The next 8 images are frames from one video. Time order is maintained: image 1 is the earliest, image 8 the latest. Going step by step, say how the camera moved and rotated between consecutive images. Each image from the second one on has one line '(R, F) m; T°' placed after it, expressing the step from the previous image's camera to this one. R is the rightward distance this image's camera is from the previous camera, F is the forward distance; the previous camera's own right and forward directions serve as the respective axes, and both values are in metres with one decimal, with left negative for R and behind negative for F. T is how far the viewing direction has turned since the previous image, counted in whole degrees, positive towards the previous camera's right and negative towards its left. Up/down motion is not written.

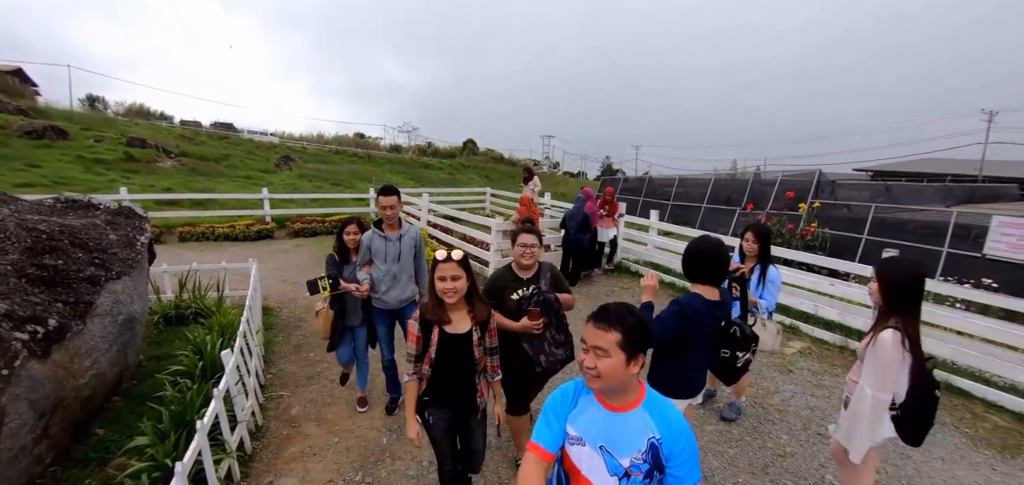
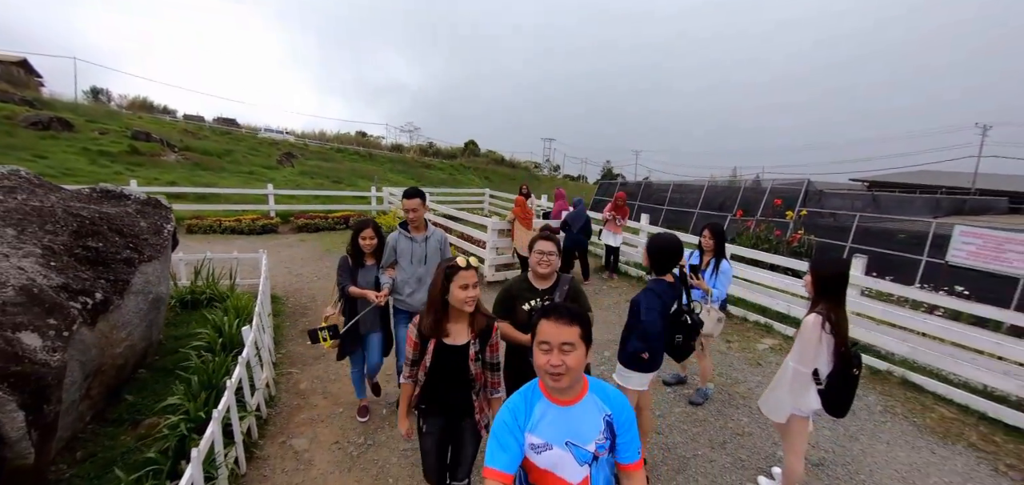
(+0.1, -0.3) m; 0°
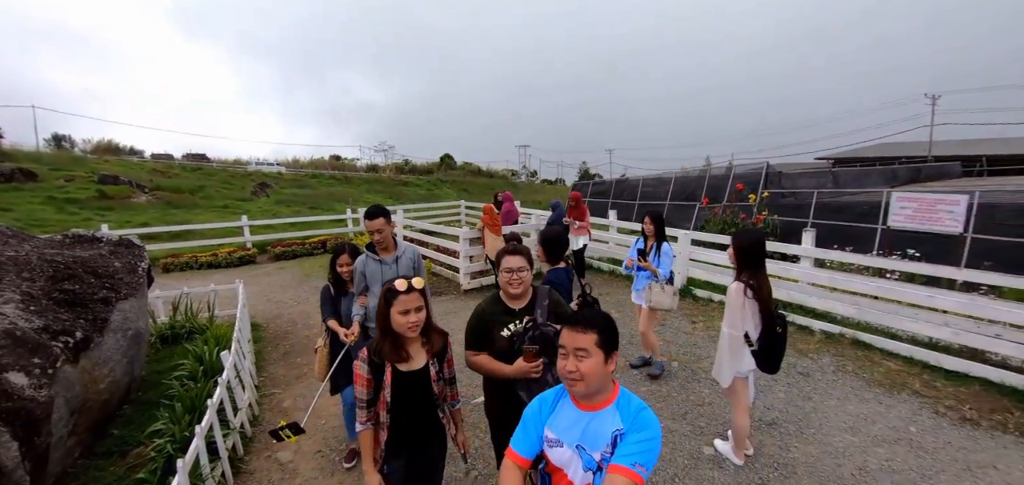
(+0.3, -0.2) m; +2°
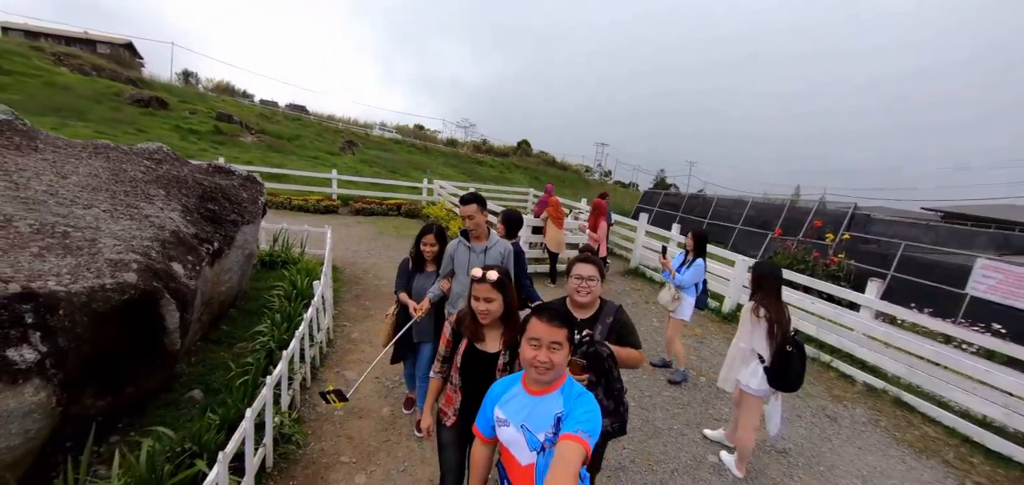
(0.0, -0.4) m; -7°
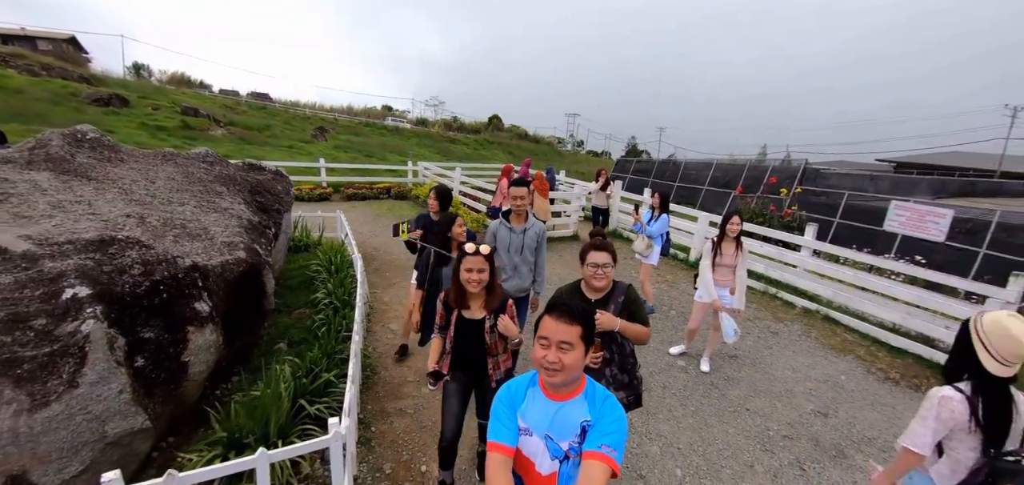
(-0.3, -0.9) m; +3°
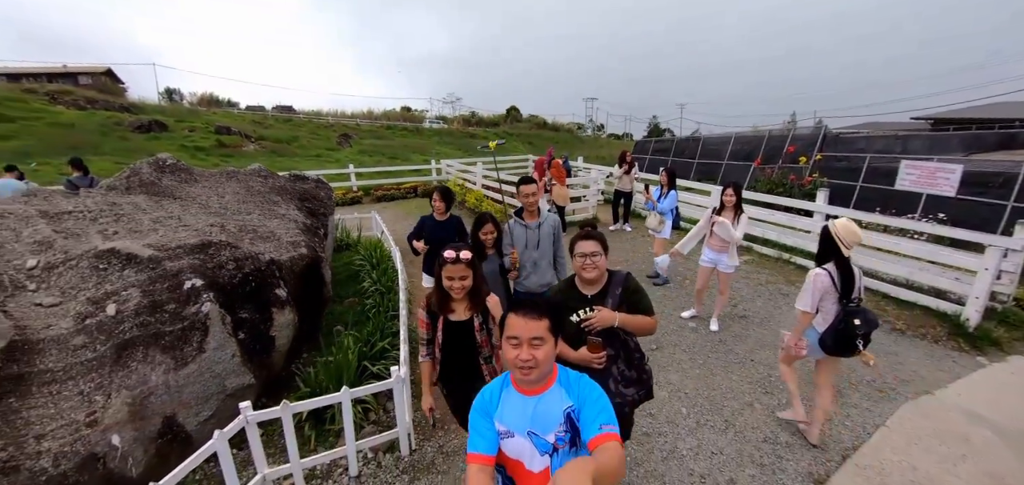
(+0.1, -0.5) m; -3°
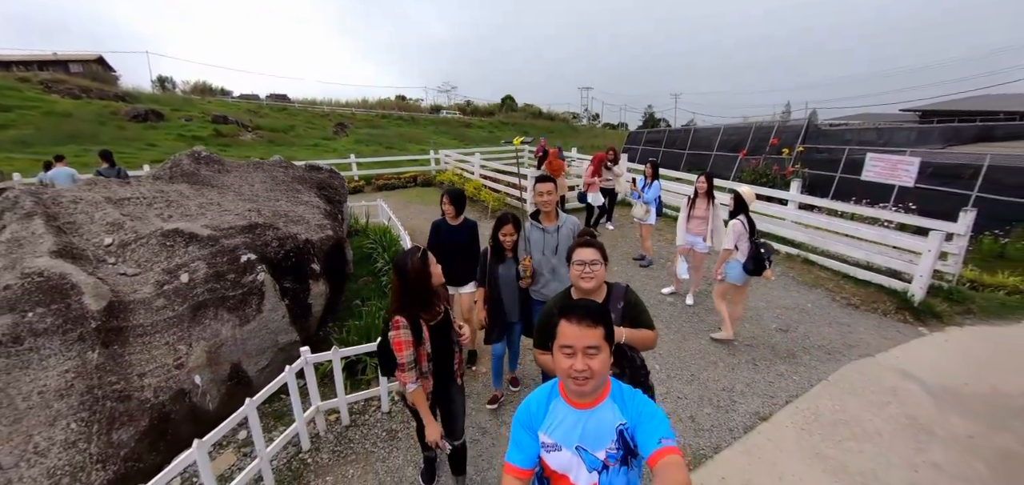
(-0.1, -0.6) m; +1°
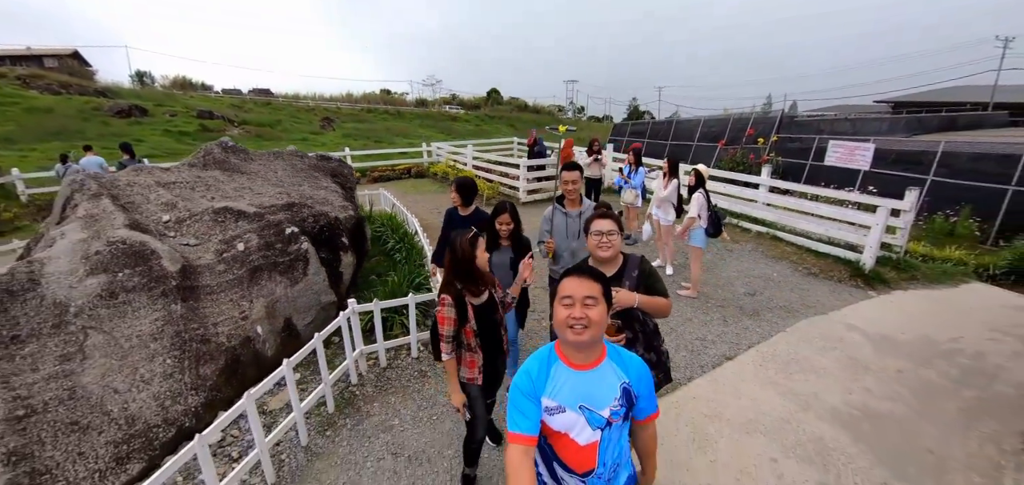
(-0.2, -0.6) m; +2°
